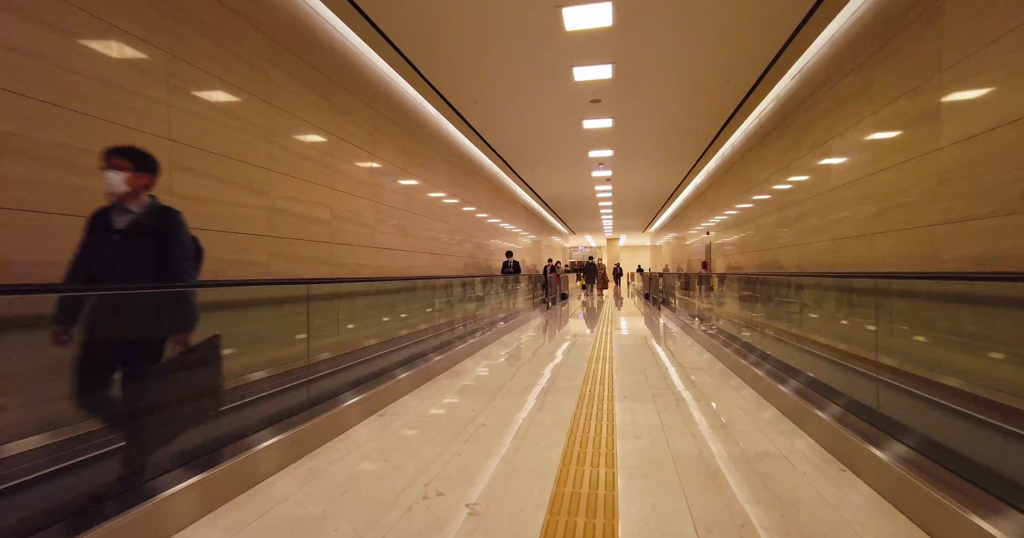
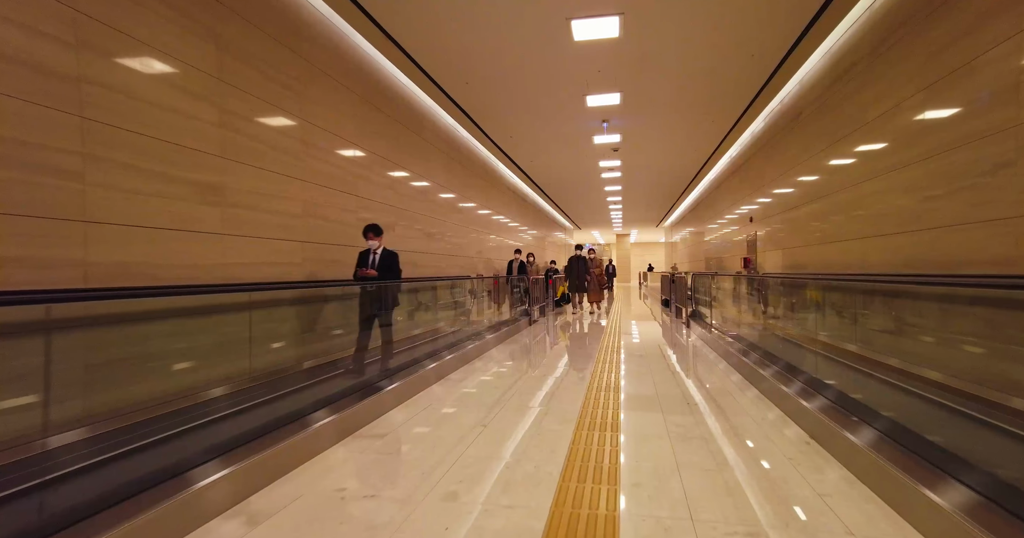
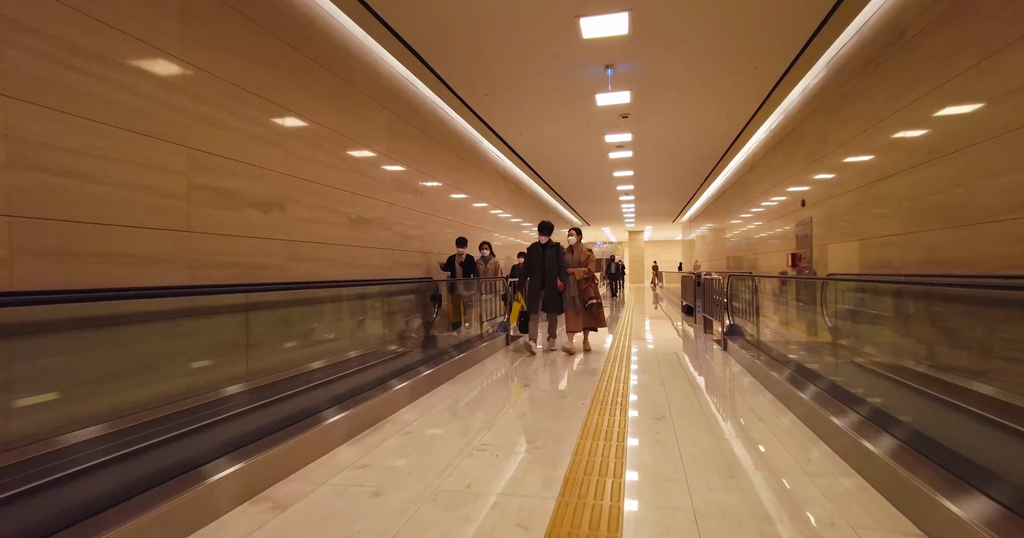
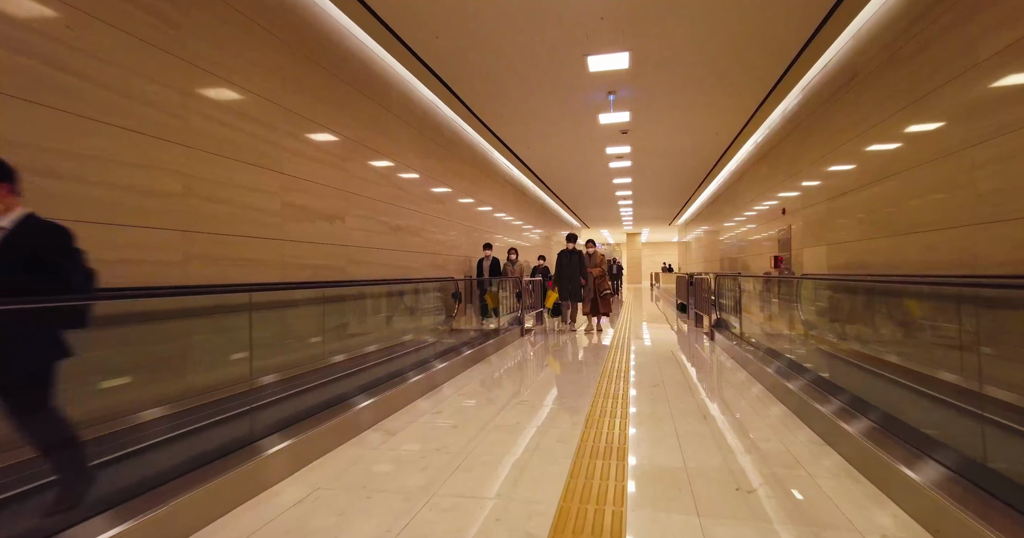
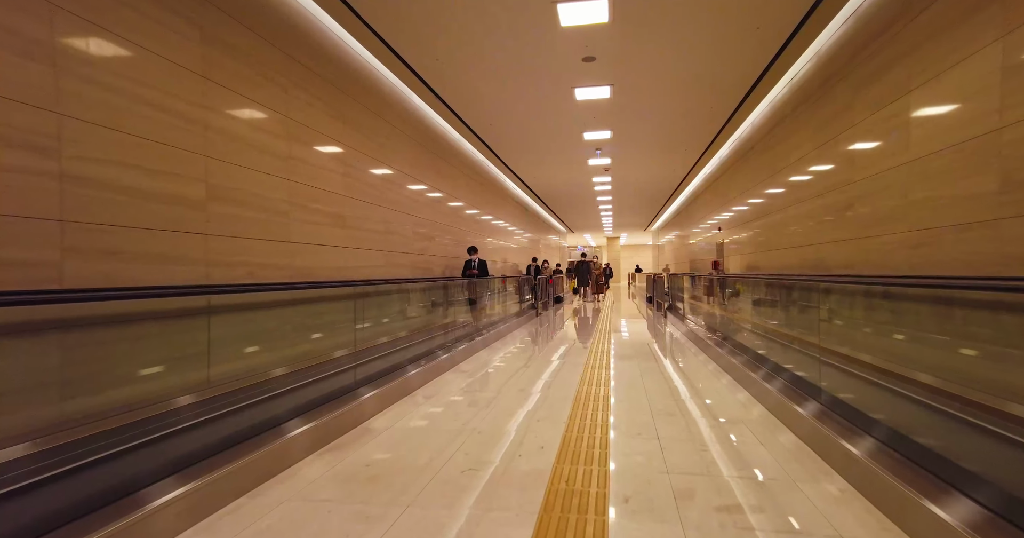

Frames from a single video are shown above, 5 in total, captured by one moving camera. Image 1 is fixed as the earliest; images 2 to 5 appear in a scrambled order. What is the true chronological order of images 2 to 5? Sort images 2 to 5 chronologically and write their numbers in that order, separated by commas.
5, 2, 4, 3
